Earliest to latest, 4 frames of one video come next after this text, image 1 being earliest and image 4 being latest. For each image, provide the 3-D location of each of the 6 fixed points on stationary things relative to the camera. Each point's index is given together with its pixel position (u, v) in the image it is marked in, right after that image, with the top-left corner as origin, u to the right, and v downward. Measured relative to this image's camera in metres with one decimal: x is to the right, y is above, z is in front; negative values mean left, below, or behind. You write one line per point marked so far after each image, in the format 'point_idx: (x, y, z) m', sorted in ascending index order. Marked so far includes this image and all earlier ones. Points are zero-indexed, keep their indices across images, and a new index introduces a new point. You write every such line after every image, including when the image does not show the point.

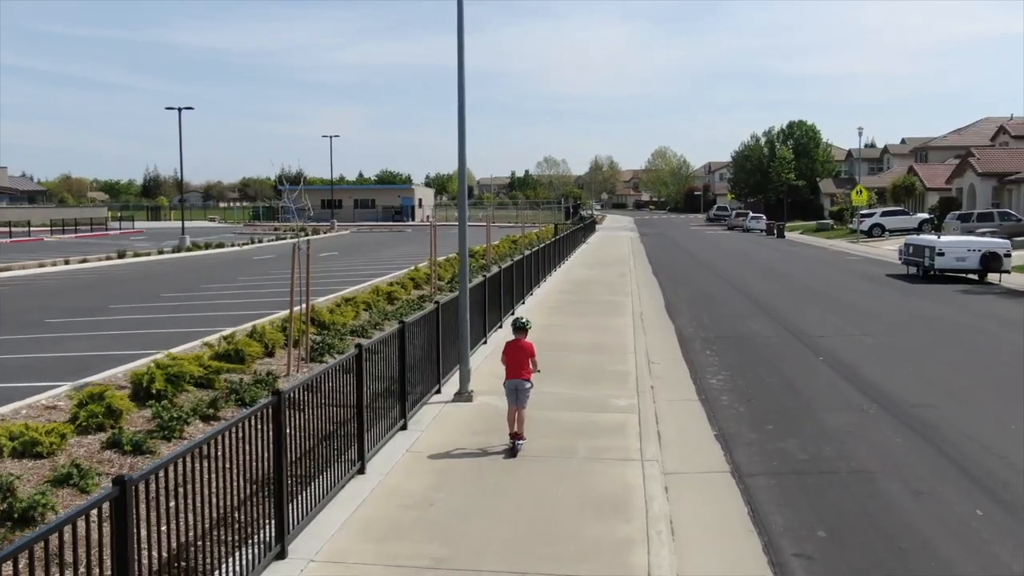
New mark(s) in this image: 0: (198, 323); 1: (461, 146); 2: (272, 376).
0: (-4.9, -0.6, +17.2) m
1: (-0.5, +1.4, +11.2) m
2: (-2.4, -0.9, +10.8) m
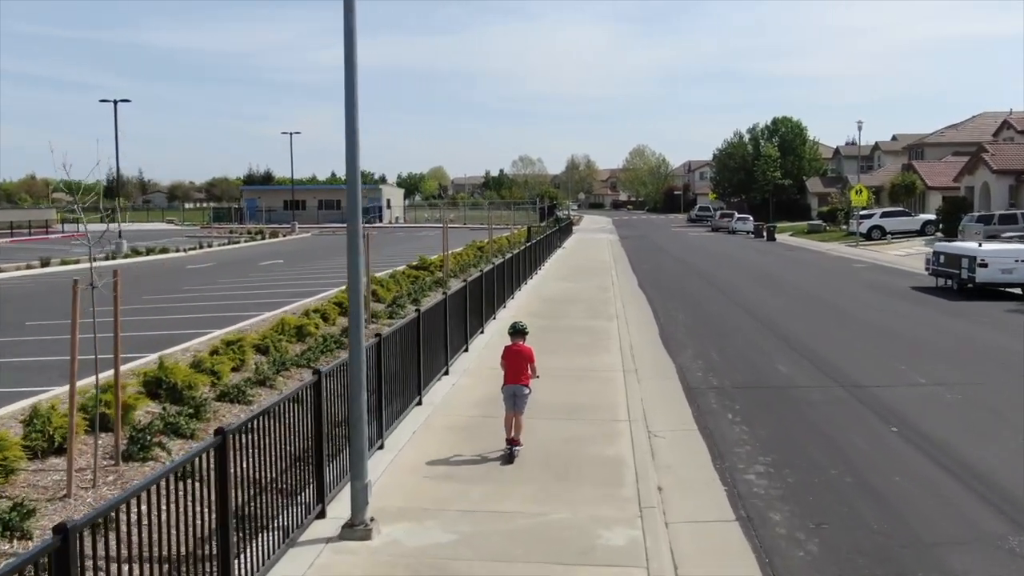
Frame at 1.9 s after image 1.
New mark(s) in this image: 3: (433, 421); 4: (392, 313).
0: (-5.5, -1.0, +12.7) m
1: (-1.0, +1.0, +6.8) m
2: (-2.8, -1.3, +6.3) m
3: (-0.8, -1.3, +10.5) m
4: (-1.9, -0.4, +17.0) m
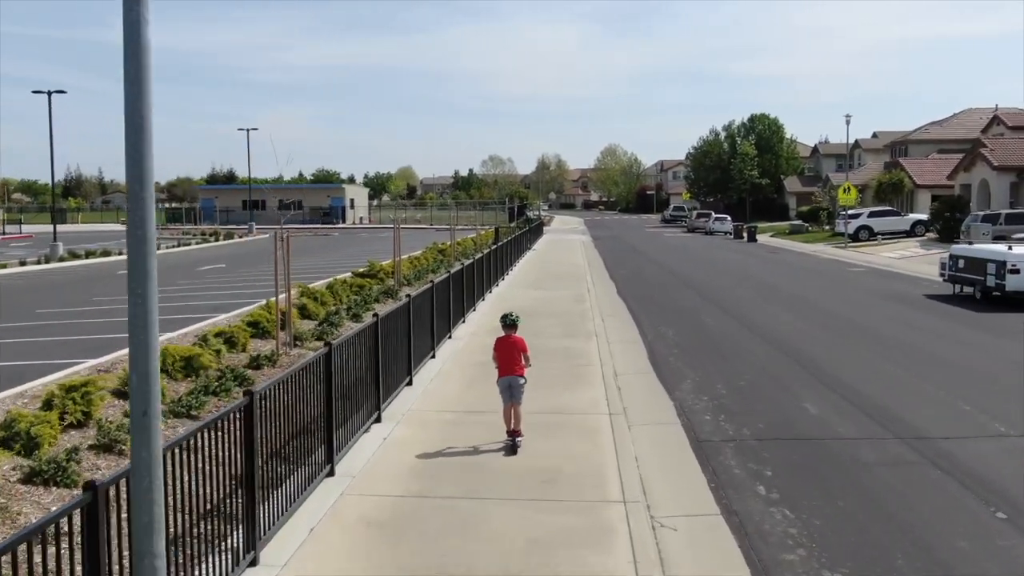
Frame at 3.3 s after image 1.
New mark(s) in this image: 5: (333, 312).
0: (-5.9, -1.2, +9.5) m
1: (-1.3, +0.8, +3.7) m
2: (-3.1, -1.5, +3.2) m
3: (-1.1, -1.5, +7.4) m
4: (-2.4, -0.6, +13.9) m
5: (-2.5, -0.3, +15.1) m
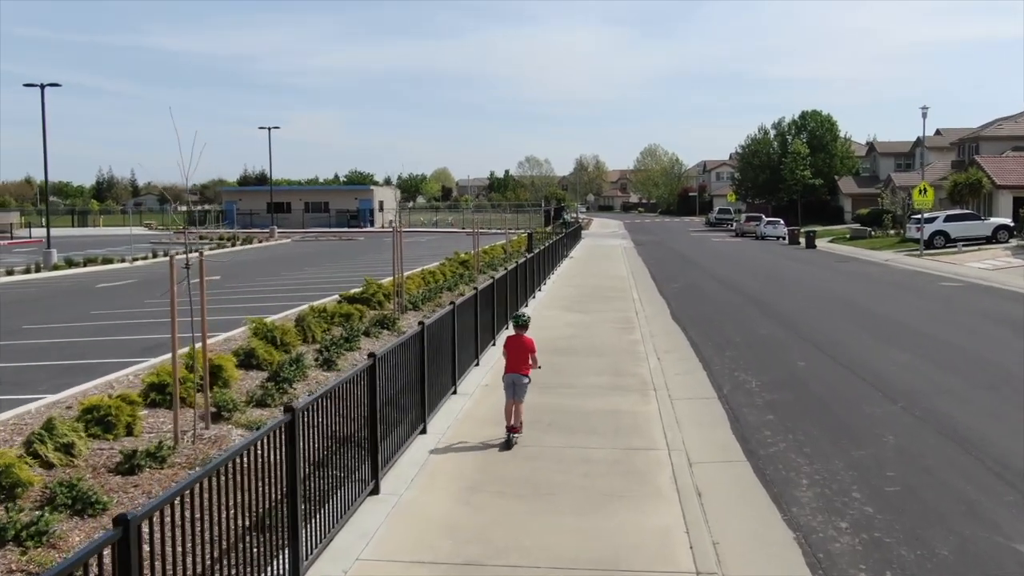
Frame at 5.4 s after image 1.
0: (-5.9, -1.5, +5.4) m
1: (-1.4, +0.5, -0.5) m
2: (-3.2, -1.8, -1.0) m
3: (-1.1, -1.8, +3.2) m
4: (-2.2, -1.0, +9.7) m
5: (-2.2, -0.7, +10.9) m
